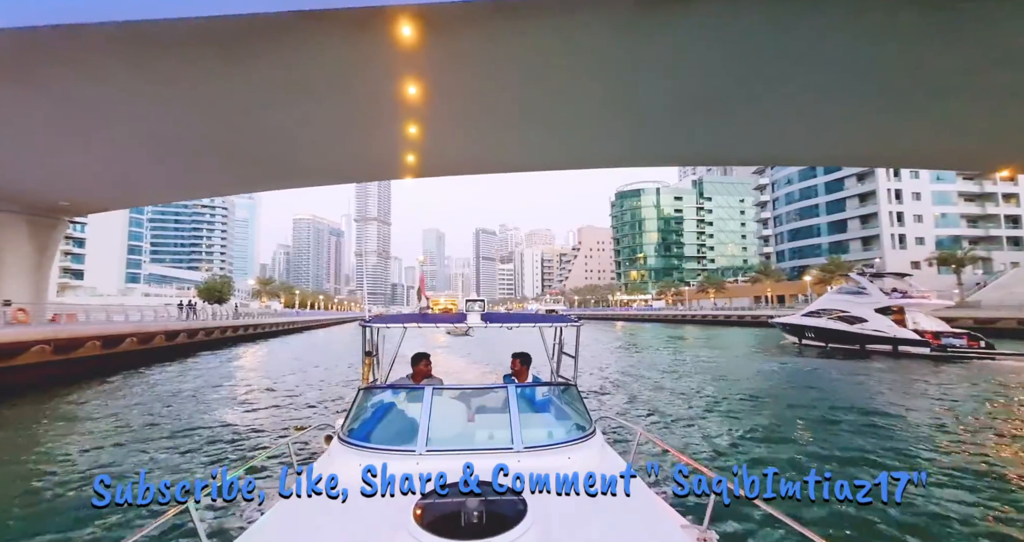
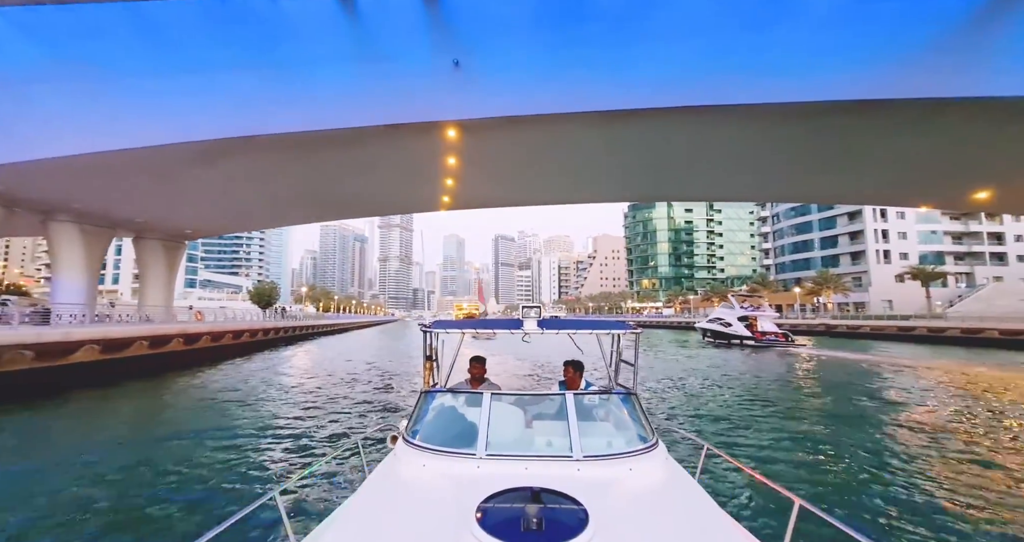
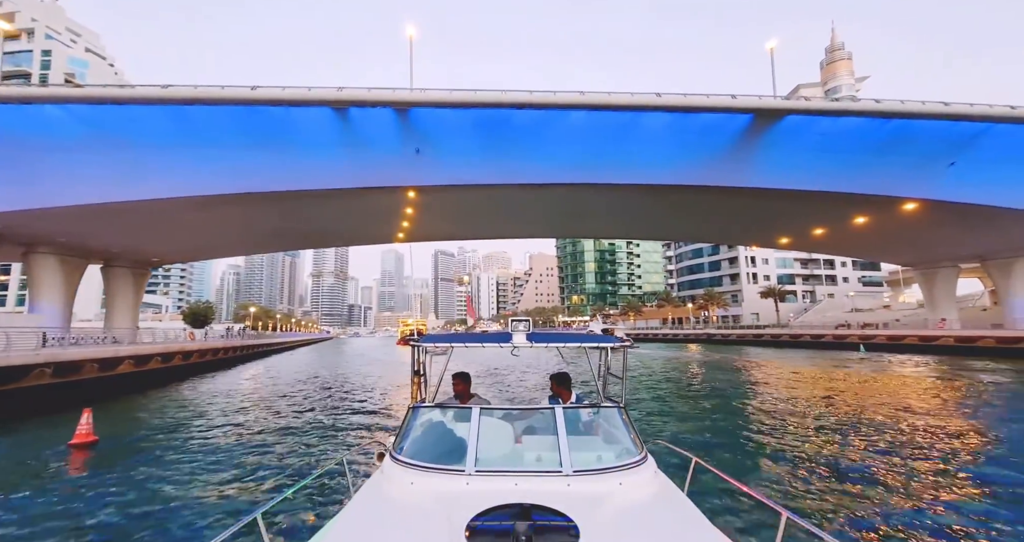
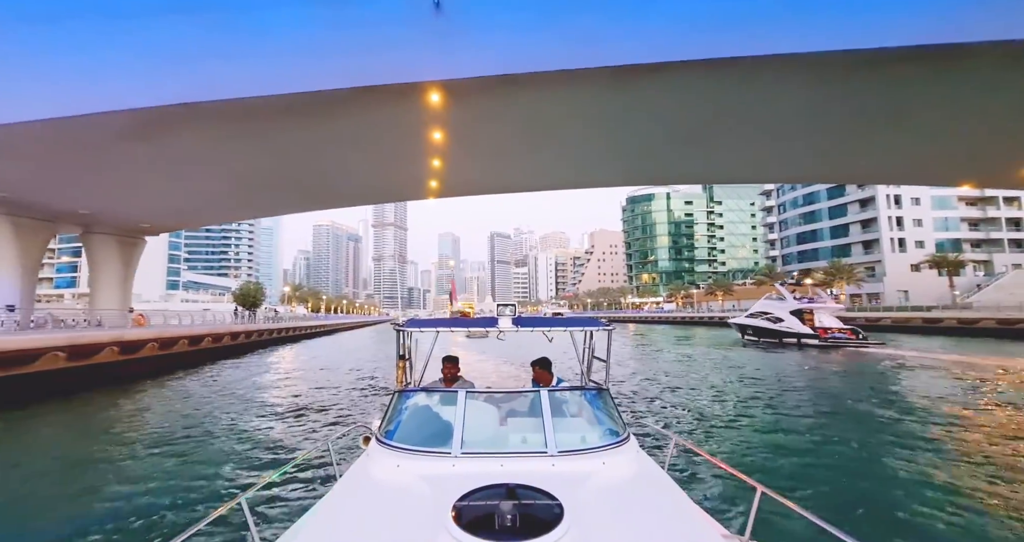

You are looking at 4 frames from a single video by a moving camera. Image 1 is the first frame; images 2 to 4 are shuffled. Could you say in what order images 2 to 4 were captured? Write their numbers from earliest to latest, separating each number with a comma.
4, 2, 3
